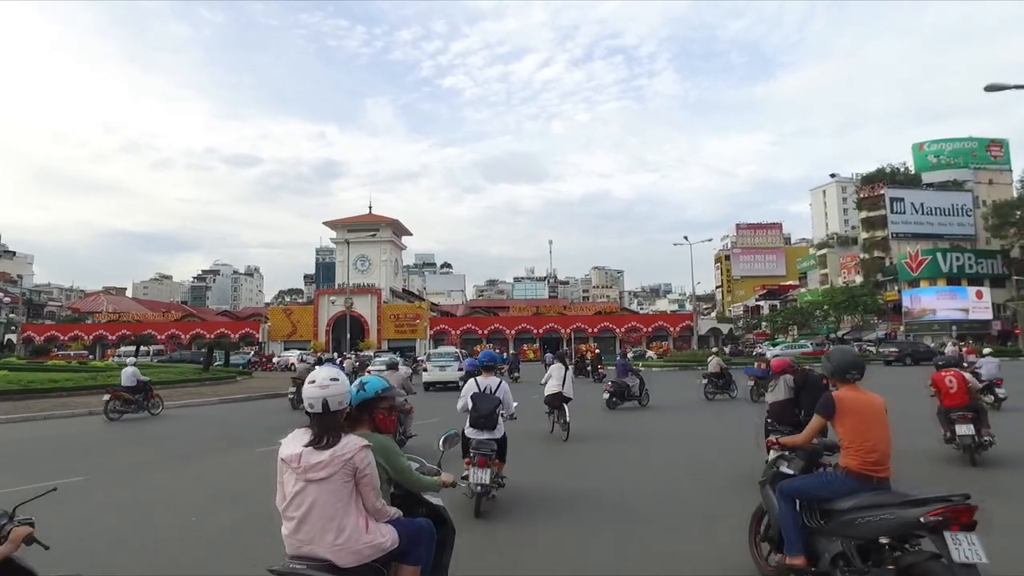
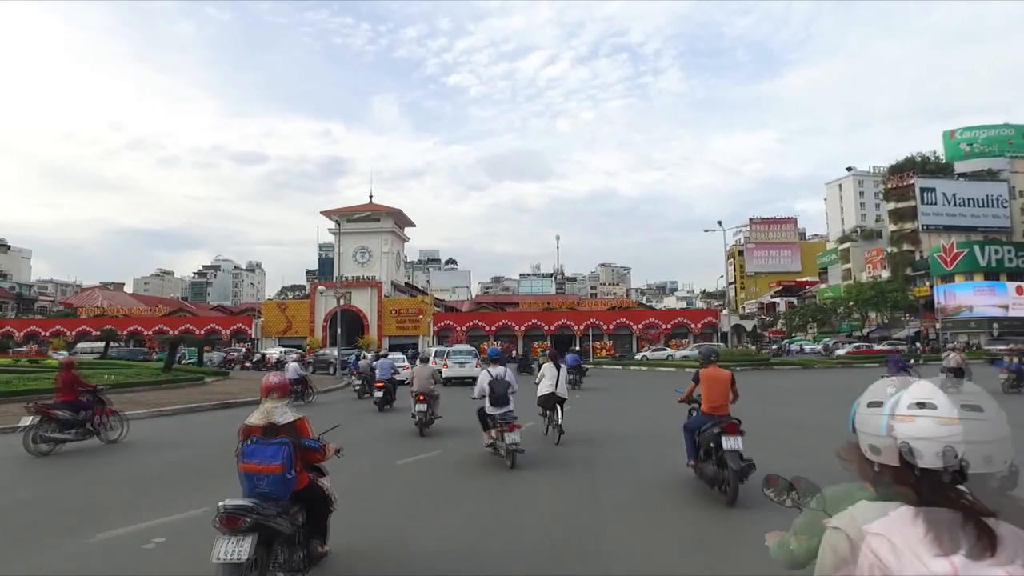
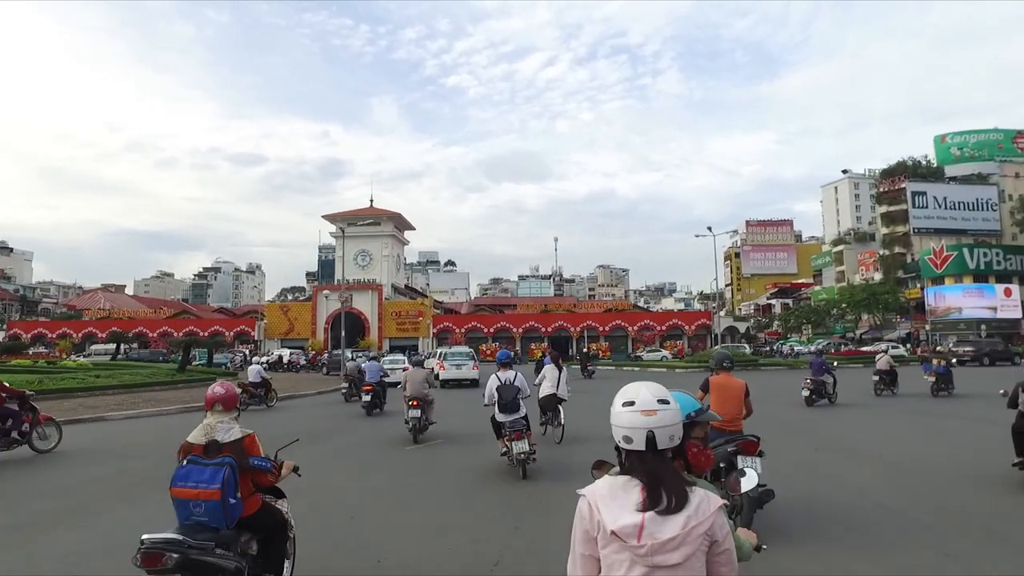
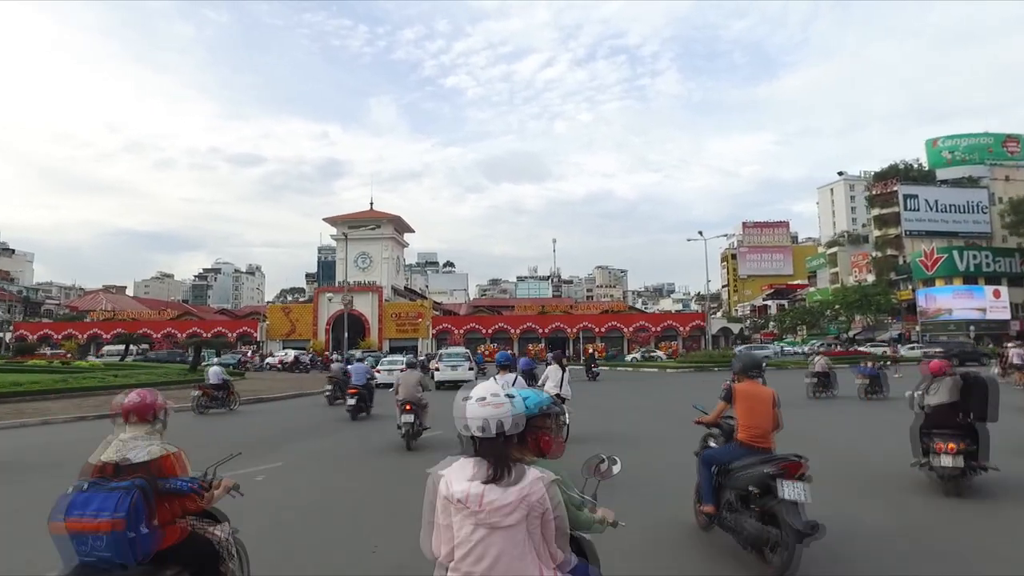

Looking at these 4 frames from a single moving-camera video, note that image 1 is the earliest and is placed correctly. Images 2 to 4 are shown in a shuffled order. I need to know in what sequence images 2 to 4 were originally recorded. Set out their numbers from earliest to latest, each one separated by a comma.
4, 3, 2
